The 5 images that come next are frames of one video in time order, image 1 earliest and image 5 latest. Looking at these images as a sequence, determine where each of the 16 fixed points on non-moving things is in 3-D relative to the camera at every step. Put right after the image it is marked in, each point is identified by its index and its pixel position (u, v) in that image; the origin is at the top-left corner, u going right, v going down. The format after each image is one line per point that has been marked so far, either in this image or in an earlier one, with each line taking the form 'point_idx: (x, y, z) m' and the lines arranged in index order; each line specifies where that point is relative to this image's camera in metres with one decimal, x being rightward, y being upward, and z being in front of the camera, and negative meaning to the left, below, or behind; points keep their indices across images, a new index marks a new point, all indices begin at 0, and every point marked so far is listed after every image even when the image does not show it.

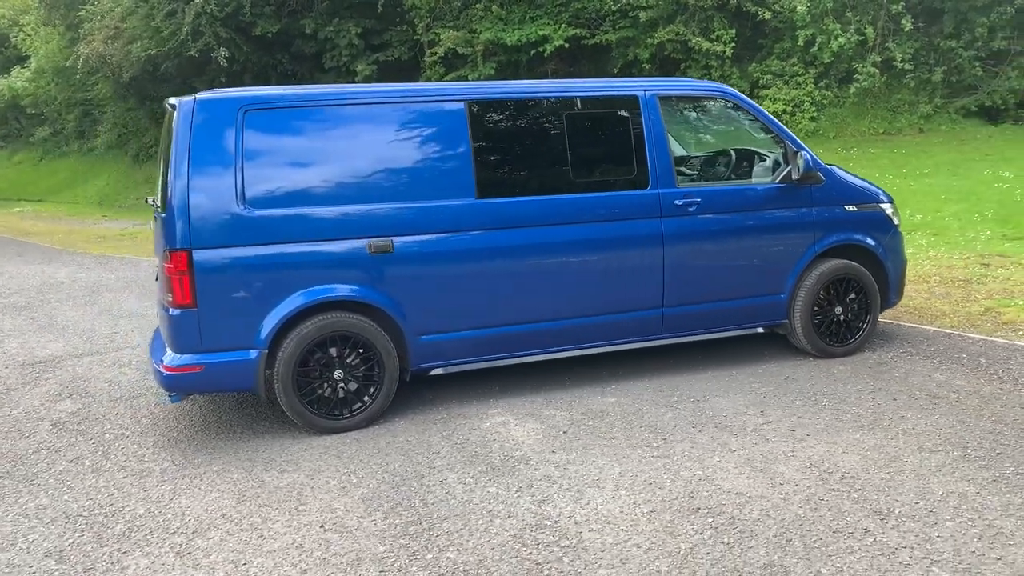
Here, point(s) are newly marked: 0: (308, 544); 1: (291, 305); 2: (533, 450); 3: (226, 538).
0: (-0.8, -1.1, +3.4) m
1: (-1.3, -0.1, +4.7) m
2: (+0.1, -0.9, +4.4) m
3: (-1.2, -1.1, +3.5) m
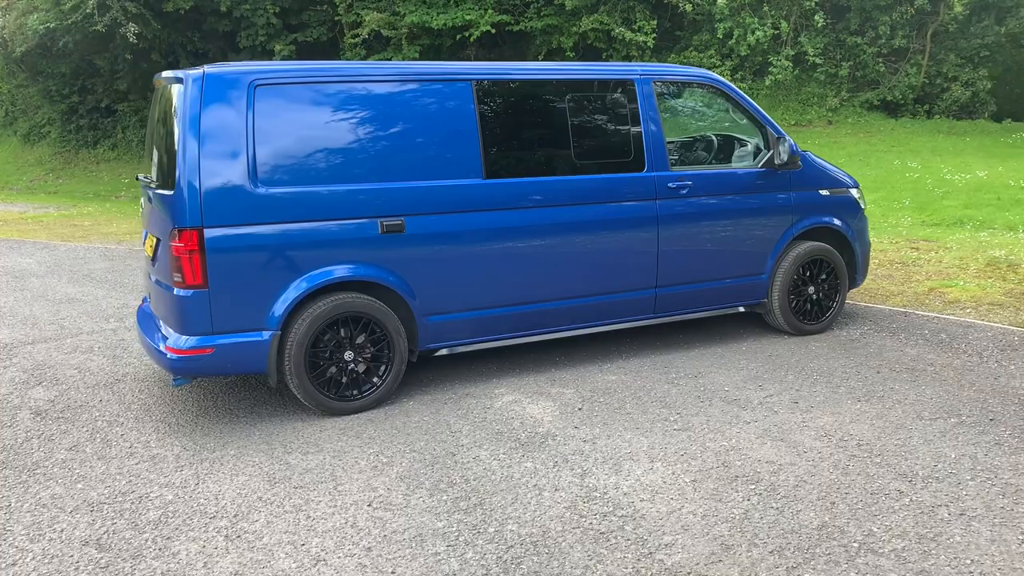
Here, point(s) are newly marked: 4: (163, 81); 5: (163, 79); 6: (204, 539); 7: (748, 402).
0: (-0.6, -1.0, +3.4) m
1: (-1.2, 0.0, +4.6) m
2: (+0.3, -0.8, +4.4) m
3: (-1.0, -1.0, +3.4) m
4: (-2.1, +1.3, +5.1) m
5: (-2.1, +1.3, +5.1) m
6: (-1.2, -1.0, +3.3) m
7: (+1.4, -0.7, +4.8) m
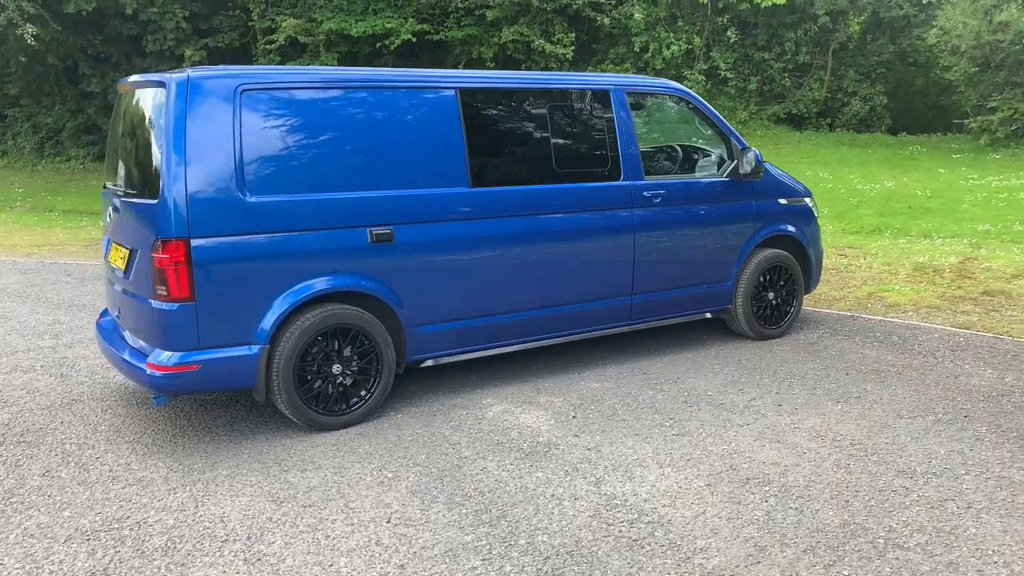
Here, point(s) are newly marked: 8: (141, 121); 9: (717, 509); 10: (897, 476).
0: (-0.5, -1.0, +3.2) m
1: (-1.2, -0.1, +4.4) m
2: (+0.2, -0.8, +4.4) m
3: (-0.9, -1.0, +3.3) m
4: (-2.2, +1.2, +4.8) m
5: (-2.2, +1.2, +4.9) m
6: (-1.1, -1.1, +3.1) m
7: (+1.4, -0.7, +4.9) m
8: (-2.2, +1.0, +4.8) m
9: (+0.9, -0.9, +3.5) m
10: (+1.8, -0.9, +3.8) m
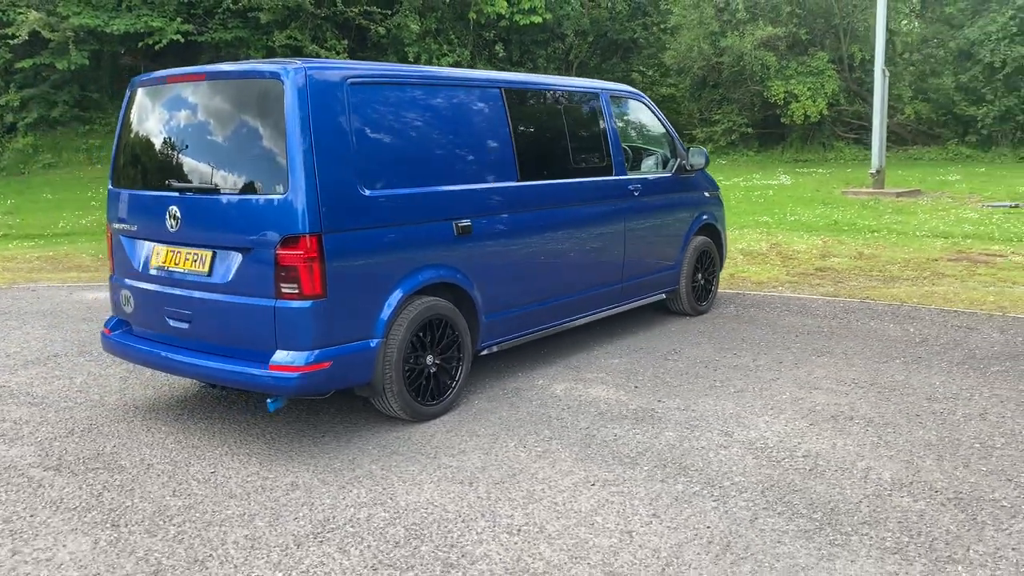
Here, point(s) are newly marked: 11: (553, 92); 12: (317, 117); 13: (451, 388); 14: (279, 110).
0: (+0.4, -0.9, +3.5) m
1: (-0.6, 0.0, +4.4) m
2: (+0.8, -0.7, +4.8) m
3: (+0.1, -0.9, +3.4) m
4: (-1.8, +1.2, +4.5) m
5: (-1.8, +1.2, +4.5) m
6: (-0.1, -1.0, +3.2) m
7: (+1.7, -0.5, +5.7) m
8: (-1.8, +0.9, +4.5) m
9: (+1.7, -0.8, +4.1) m
10: (+2.4, -0.7, +4.7) m
11: (+0.3, +1.4, +5.8) m
12: (-1.1, +0.9, +4.0) m
13: (-0.4, -0.6, +4.7) m
14: (-1.2, +0.9, +4.1) m
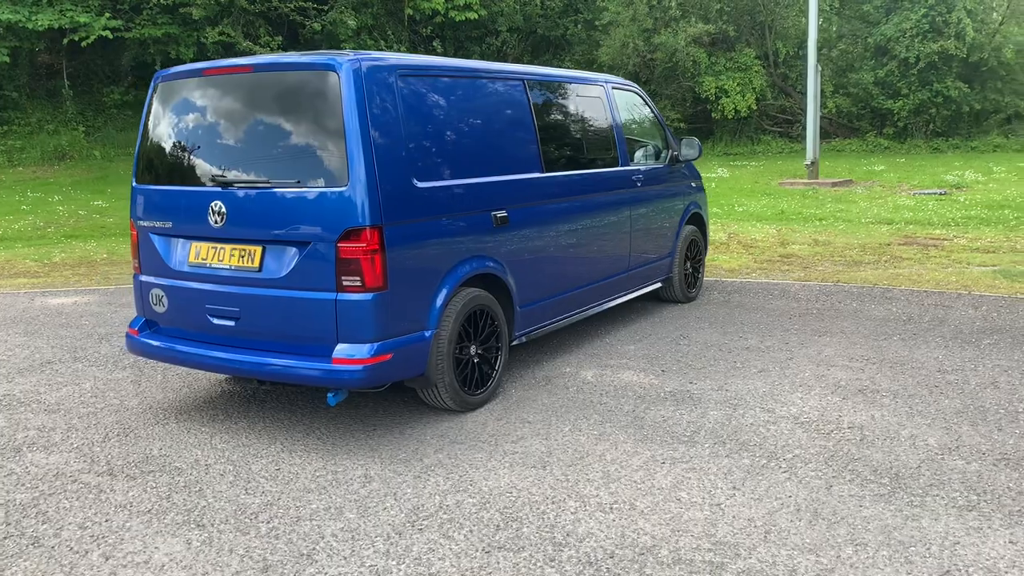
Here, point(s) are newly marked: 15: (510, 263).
0: (+0.8, -0.8, +3.6) m
1: (-0.4, 0.0, +4.4) m
2: (+1.0, -0.6, +5.0) m
3: (+0.4, -0.9, +3.5) m
4: (-1.6, +1.2, +4.4) m
5: (-1.6, +1.2, +4.4) m
6: (+0.3, -0.9, +3.3) m
7: (+1.8, -0.4, +5.9) m
8: (-1.6, +1.0, +4.4) m
9: (+2.0, -0.7, +4.4) m
10: (+2.7, -0.5, +5.0) m
11: (+0.4, +1.5, +5.9) m
12: (-0.8, +0.9, +4.0) m
13: (-0.1, -0.5, +4.8) m
14: (-0.9, +0.9, +4.0) m
15: (-0.1, +0.2, +5.0) m
